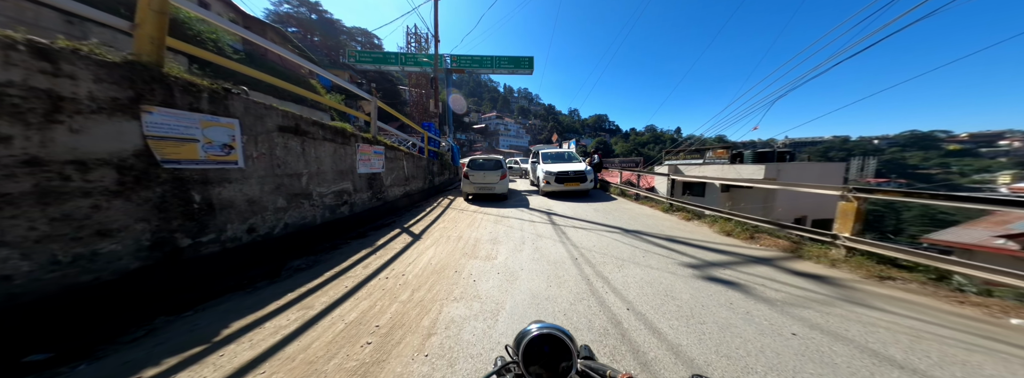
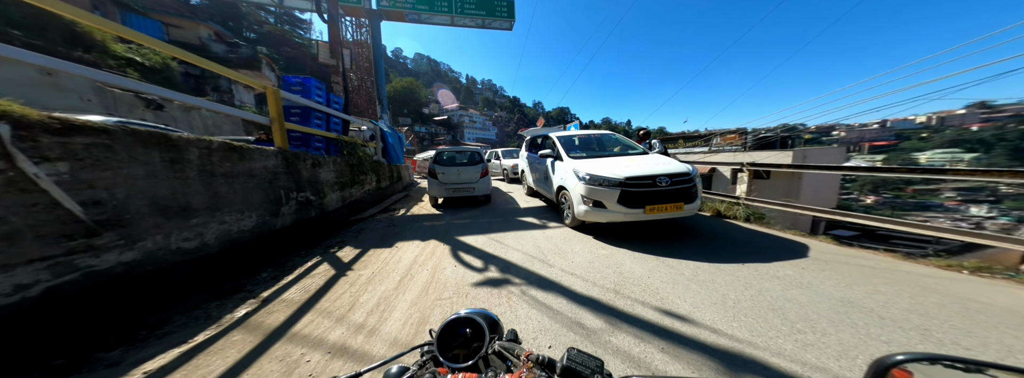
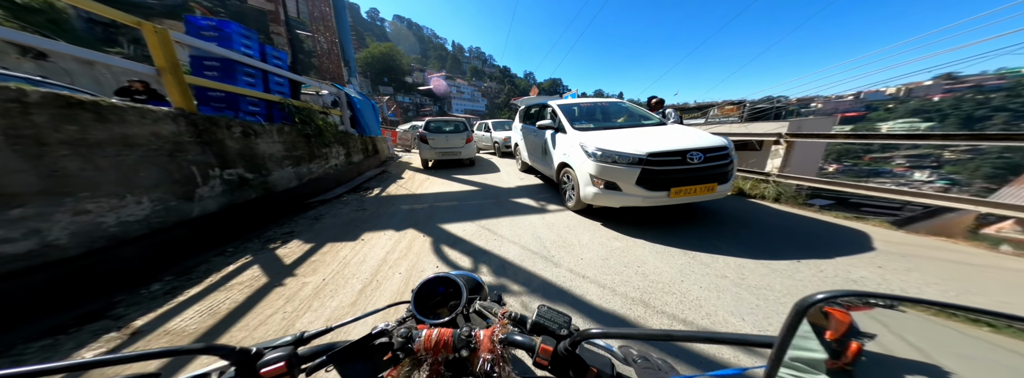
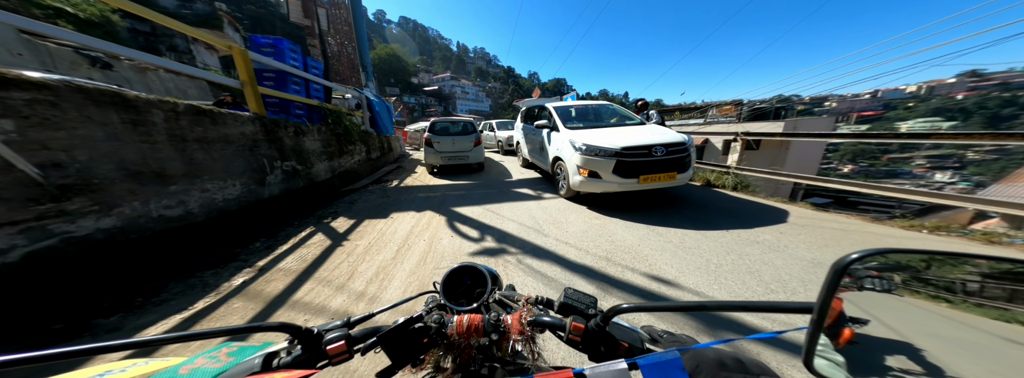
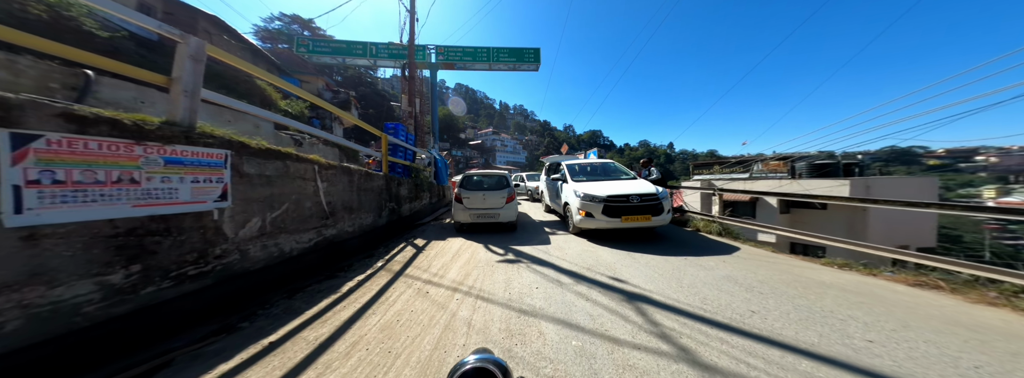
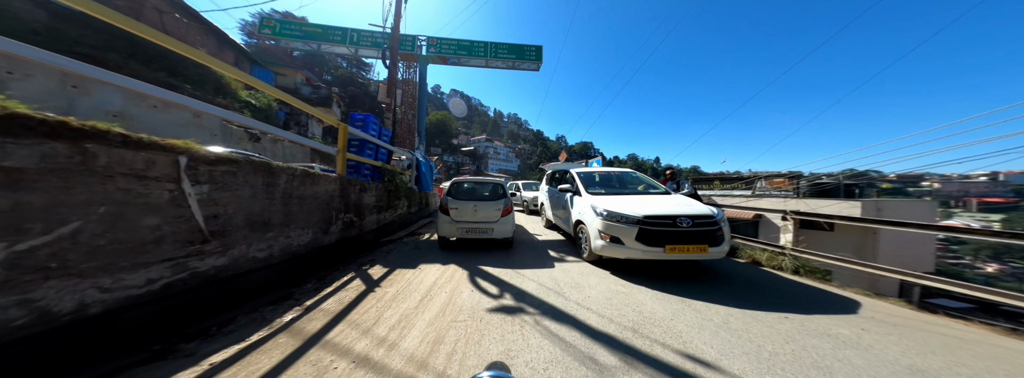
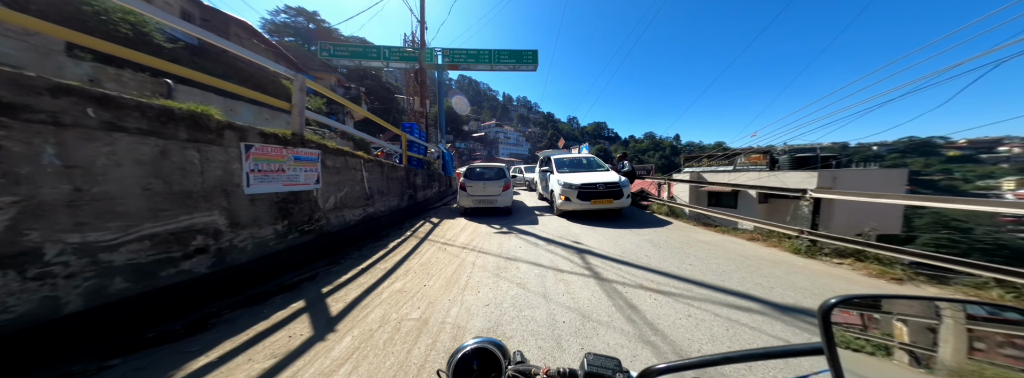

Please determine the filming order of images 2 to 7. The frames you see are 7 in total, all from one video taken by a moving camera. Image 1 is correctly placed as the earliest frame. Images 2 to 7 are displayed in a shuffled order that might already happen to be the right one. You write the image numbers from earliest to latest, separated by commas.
7, 5, 6, 2, 4, 3
